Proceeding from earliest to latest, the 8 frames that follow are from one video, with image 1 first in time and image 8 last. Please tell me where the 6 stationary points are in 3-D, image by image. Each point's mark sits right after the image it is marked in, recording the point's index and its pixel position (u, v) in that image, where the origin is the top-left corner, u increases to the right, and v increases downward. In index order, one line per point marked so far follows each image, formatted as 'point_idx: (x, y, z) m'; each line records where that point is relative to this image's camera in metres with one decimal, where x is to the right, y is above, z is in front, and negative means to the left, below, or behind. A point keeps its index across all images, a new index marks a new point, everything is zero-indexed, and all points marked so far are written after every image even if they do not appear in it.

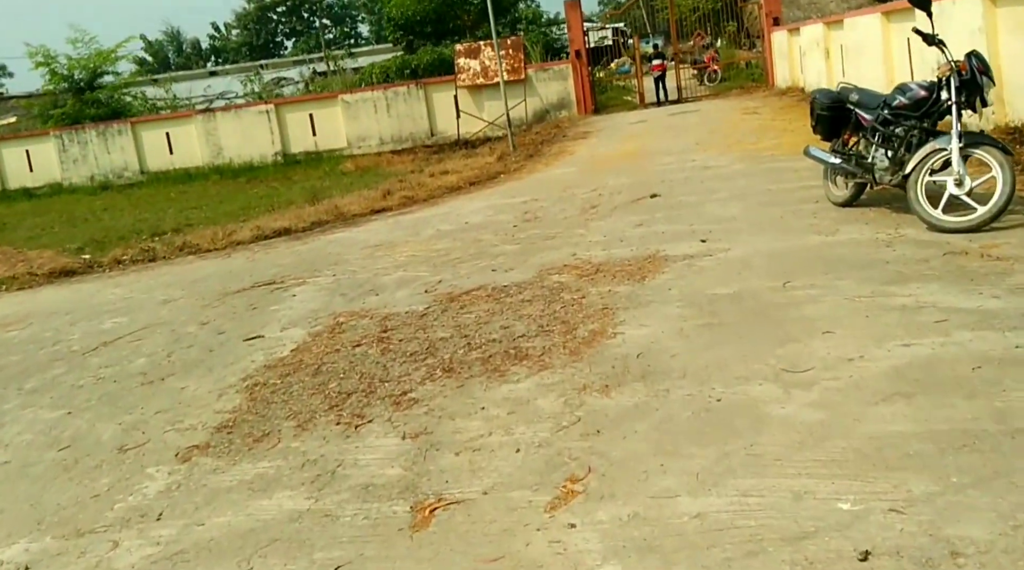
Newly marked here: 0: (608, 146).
0: (+1.4, +1.9, +14.4) m
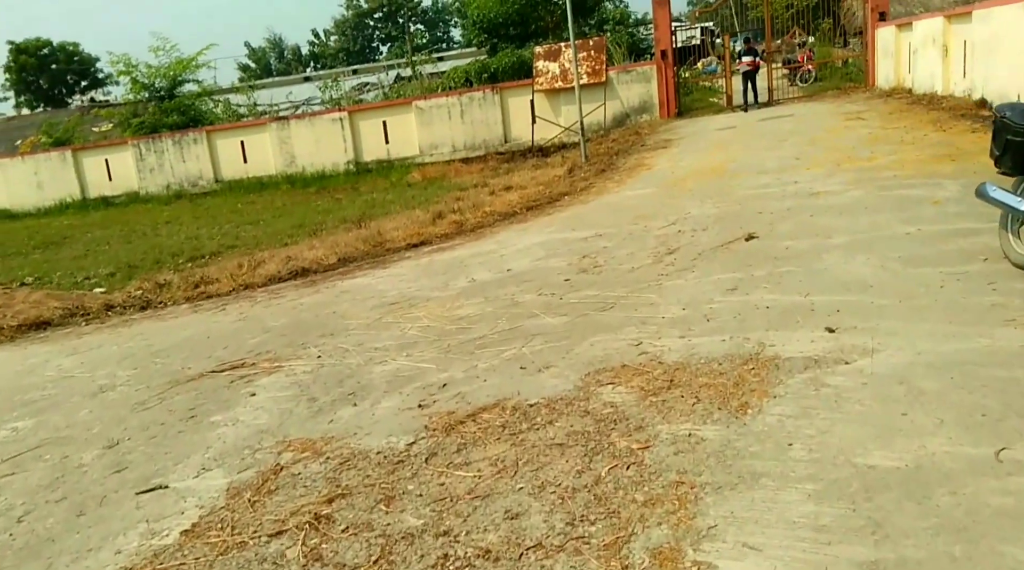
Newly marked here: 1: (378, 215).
0: (+2.2, +1.4, +12.3) m
1: (-2.1, +1.2, +16.4) m
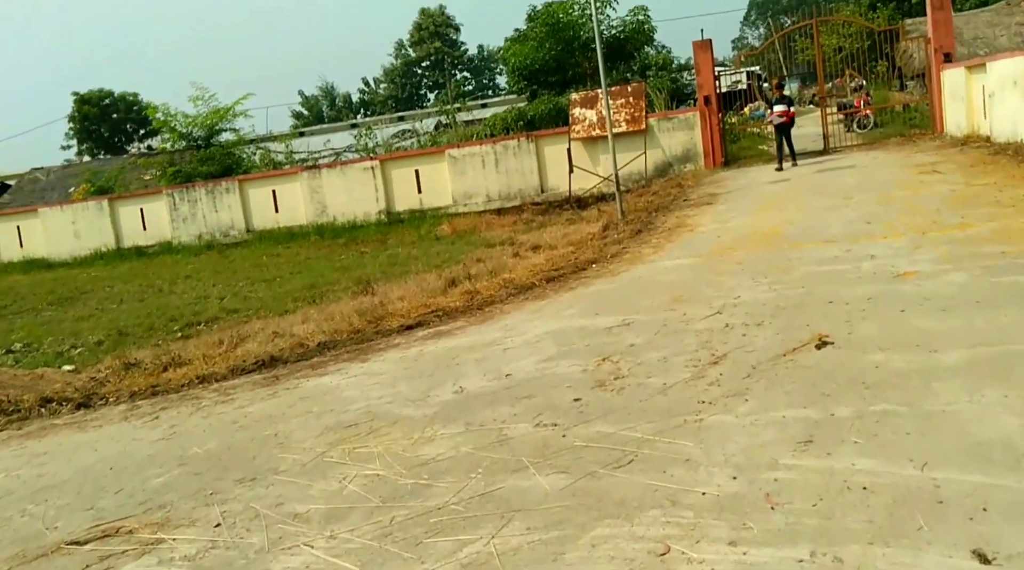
0: (+2.4, +0.6, +10.6) m
1: (-1.7, +0.2, +14.9) m
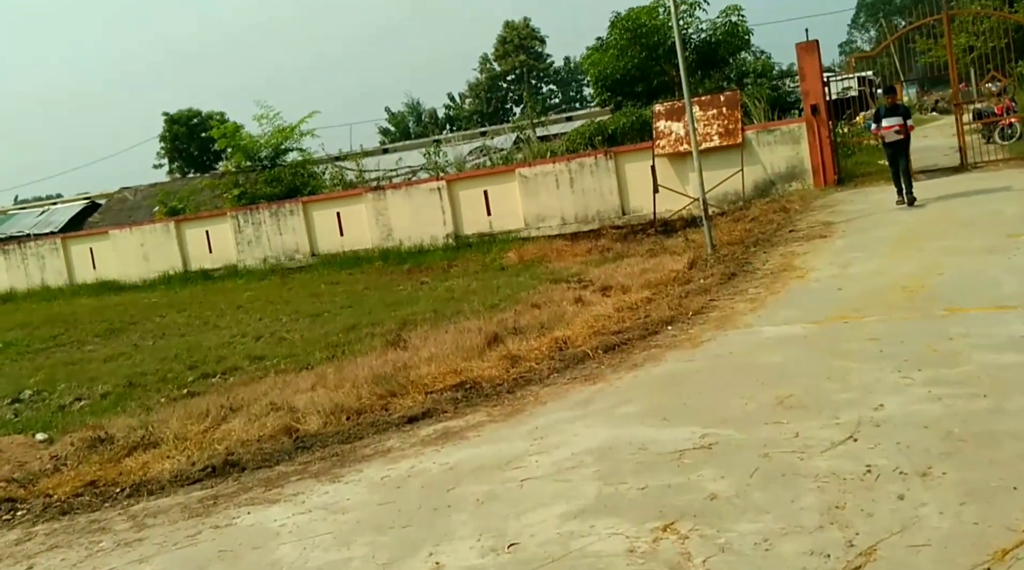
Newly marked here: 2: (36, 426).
0: (+2.9, +0.1, +8.3) m
1: (-0.9, -0.4, +12.9) m
2: (-4.3, -1.3, +9.0) m
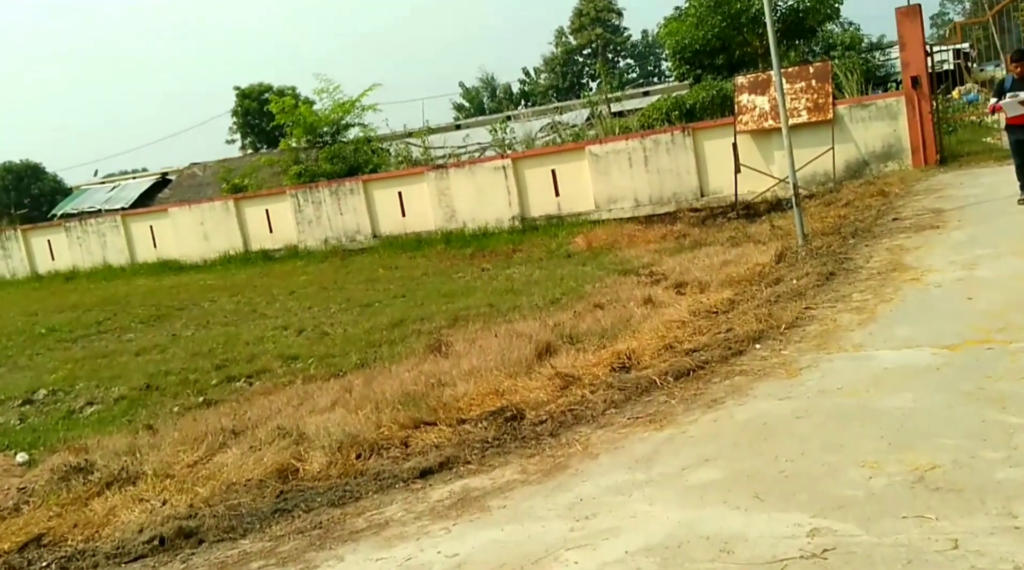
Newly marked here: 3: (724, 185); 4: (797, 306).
0: (+3.2, 0.0, +6.7) m
1: (-0.1, -0.3, +11.6) m
2: (-3.9, -1.2, +8.0) m
3: (+3.5, +1.7, +16.7) m
4: (+2.1, -0.2, +7.3) m
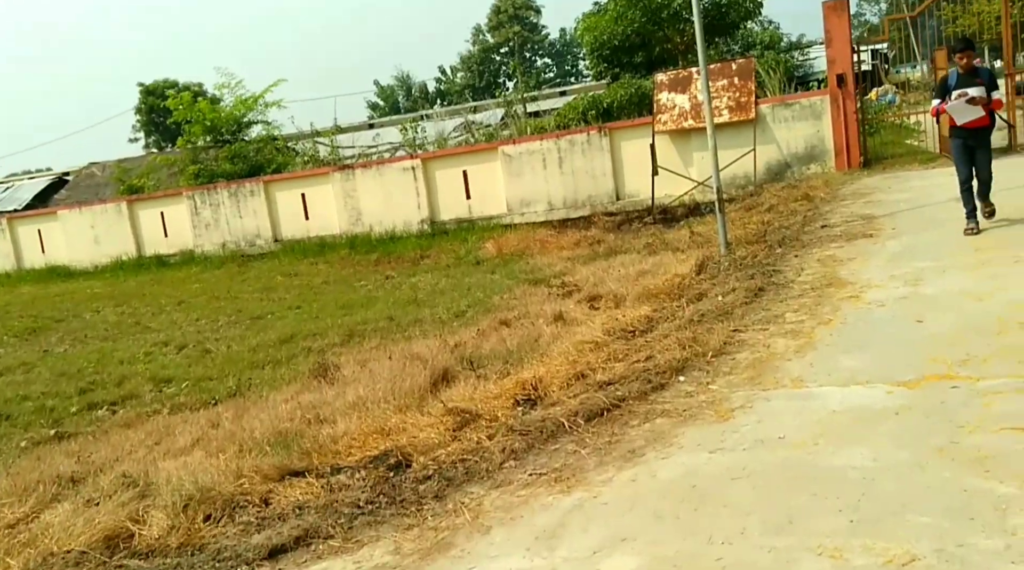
0: (+2.6, -0.1, +6.0) m
1: (-1.2, -0.4, +10.7) m
2: (-4.6, -1.4, +6.7) m
3: (+2.0, +1.5, +16.0) m
4: (+1.4, -0.3, +6.5) m
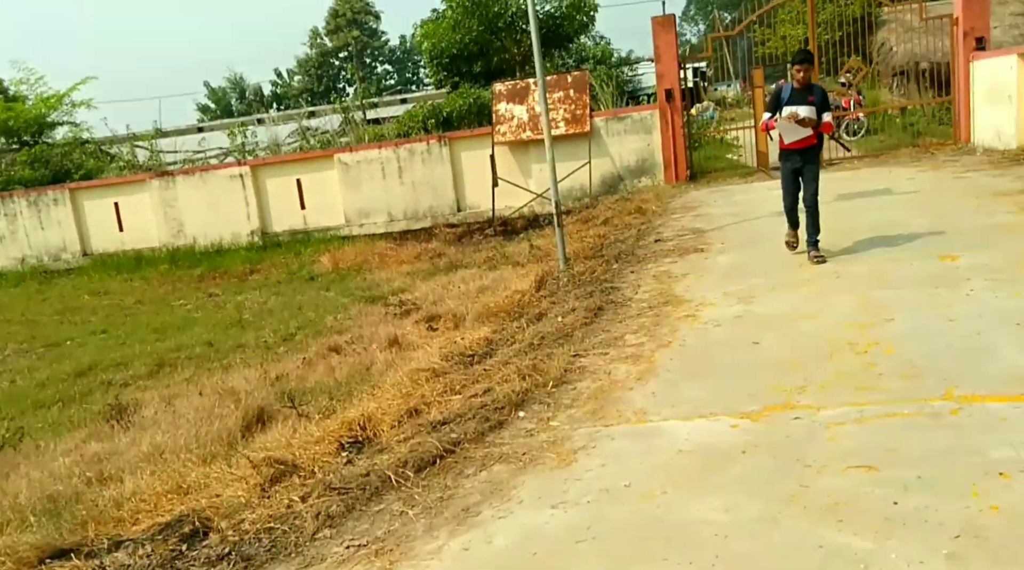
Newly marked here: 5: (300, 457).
0: (+1.6, -0.2, +5.7) m
1: (-2.8, -0.6, +9.8) m
2: (-5.6, -1.6, +5.3) m
3: (-0.5, +1.3, +15.5) m
4: (+0.3, -0.4, +6.1) m
5: (-1.1, -0.9, +5.0) m
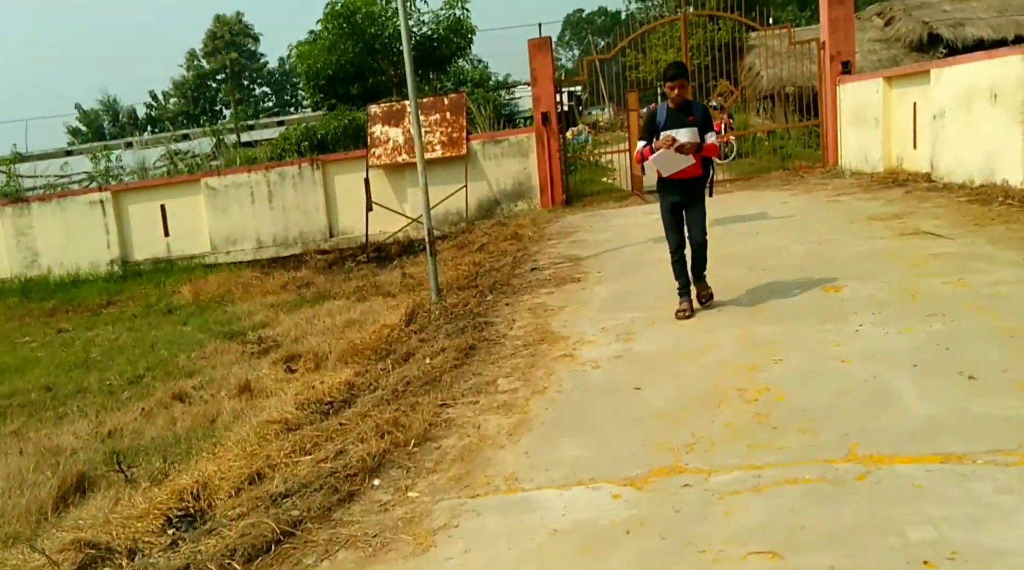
0: (+0.9, -0.4, +5.3) m
1: (-4.0, -1.0, +8.8) m
2: (-6.2, -1.9, +4.0) m
3: (-2.3, +0.9, +14.8) m
4: (-0.4, -0.6, +5.5) m
5: (-1.7, -1.1, +4.3) m
